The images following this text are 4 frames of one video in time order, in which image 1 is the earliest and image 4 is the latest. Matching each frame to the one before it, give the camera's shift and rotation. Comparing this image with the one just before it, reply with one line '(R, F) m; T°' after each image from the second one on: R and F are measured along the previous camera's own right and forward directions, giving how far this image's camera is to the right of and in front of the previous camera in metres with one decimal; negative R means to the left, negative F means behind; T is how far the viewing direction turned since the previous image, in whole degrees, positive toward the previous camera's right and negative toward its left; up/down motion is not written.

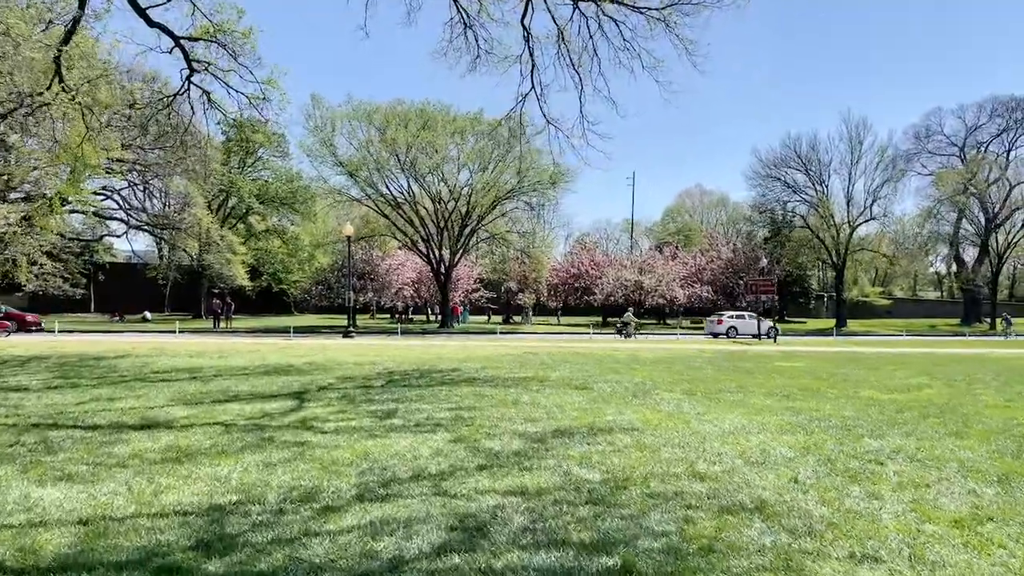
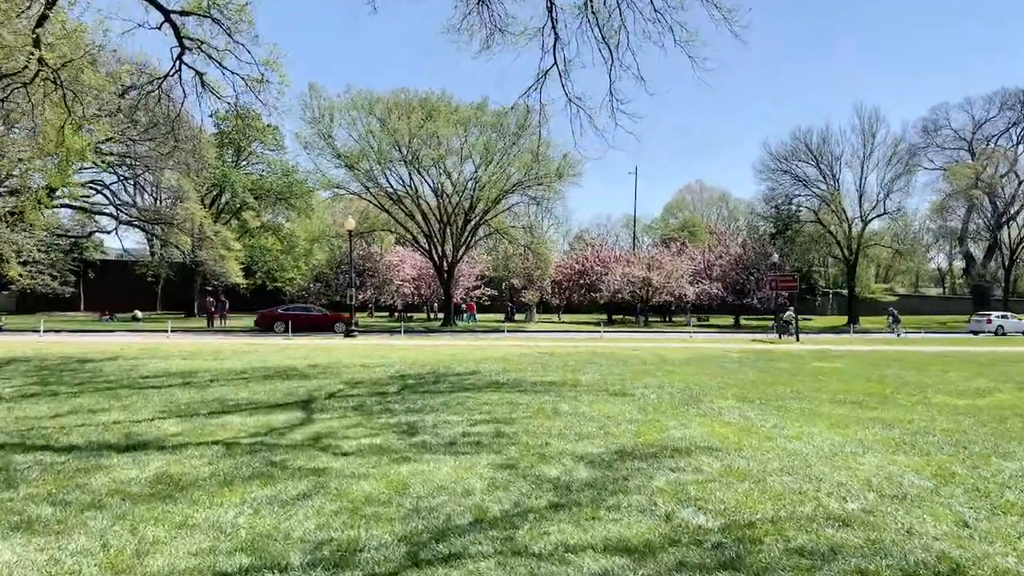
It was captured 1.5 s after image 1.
(-0.5, +1.1) m; 0°
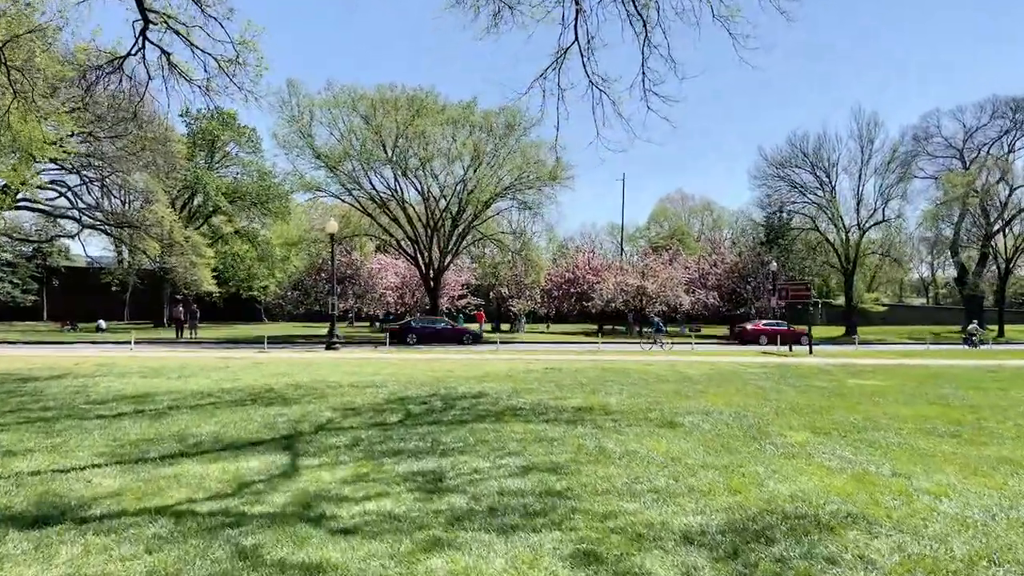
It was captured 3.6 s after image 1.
(-0.5, +1.6) m; +2°
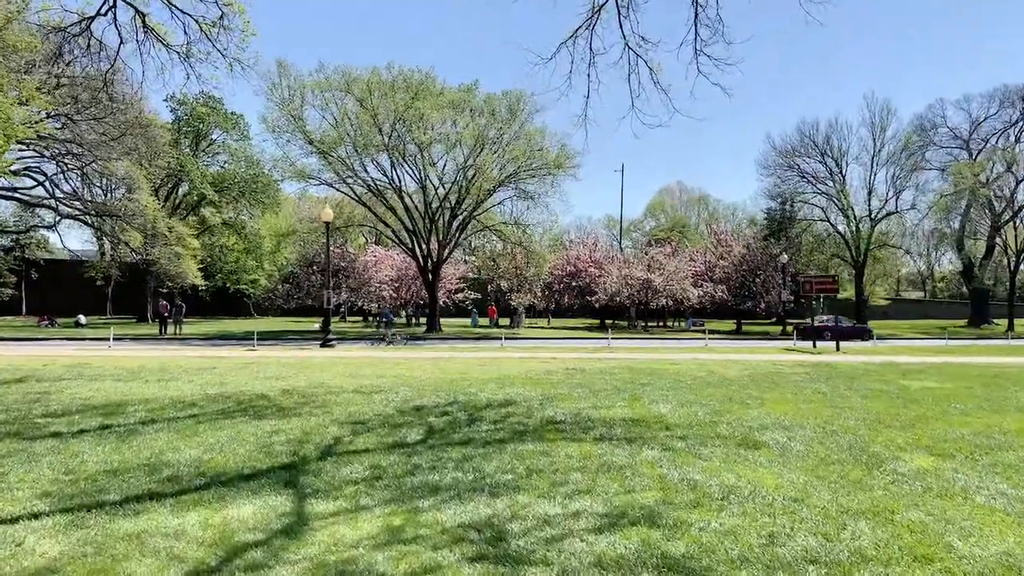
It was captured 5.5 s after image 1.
(-0.5, +1.4) m; +1°
